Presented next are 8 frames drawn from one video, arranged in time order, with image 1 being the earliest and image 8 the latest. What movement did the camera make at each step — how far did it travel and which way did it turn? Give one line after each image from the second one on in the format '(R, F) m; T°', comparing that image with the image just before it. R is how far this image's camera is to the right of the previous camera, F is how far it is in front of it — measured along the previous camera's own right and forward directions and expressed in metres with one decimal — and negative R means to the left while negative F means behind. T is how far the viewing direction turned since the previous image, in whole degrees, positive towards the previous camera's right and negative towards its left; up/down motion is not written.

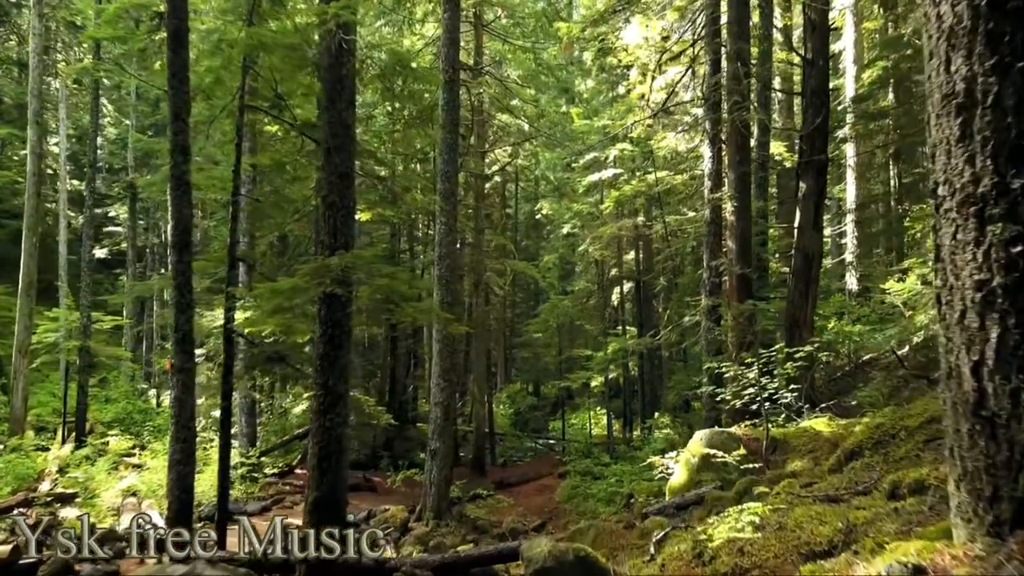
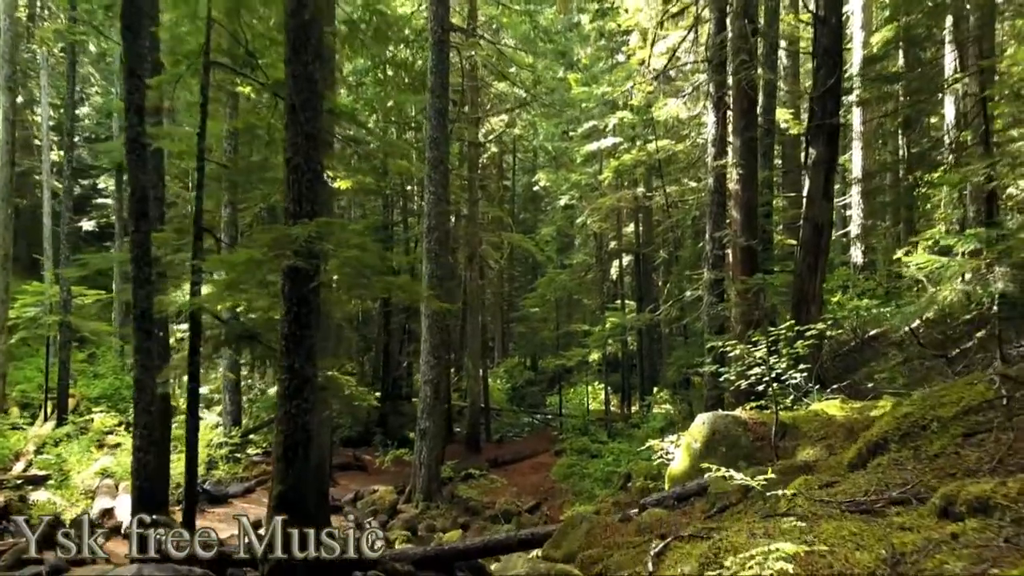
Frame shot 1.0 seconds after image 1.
(+0.1, +0.6) m; 0°
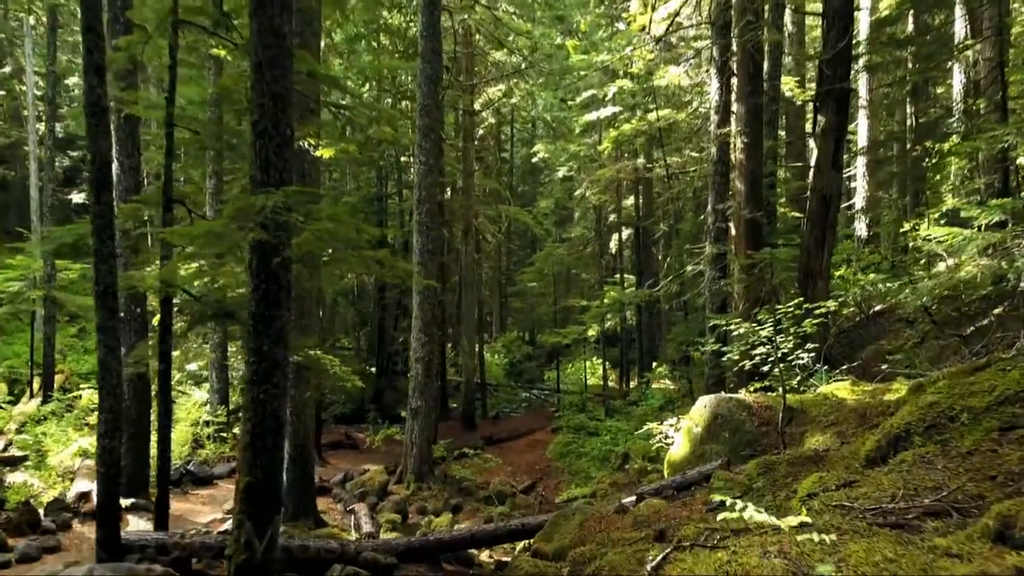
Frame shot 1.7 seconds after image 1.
(+0.1, +0.5) m; 0°
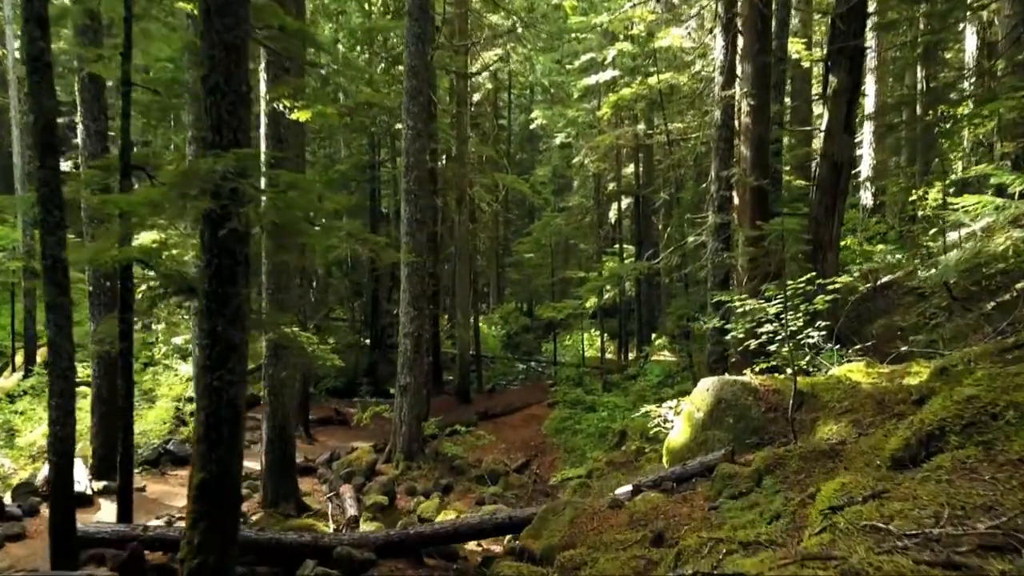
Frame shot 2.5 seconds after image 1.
(+0.1, +0.6) m; 0°
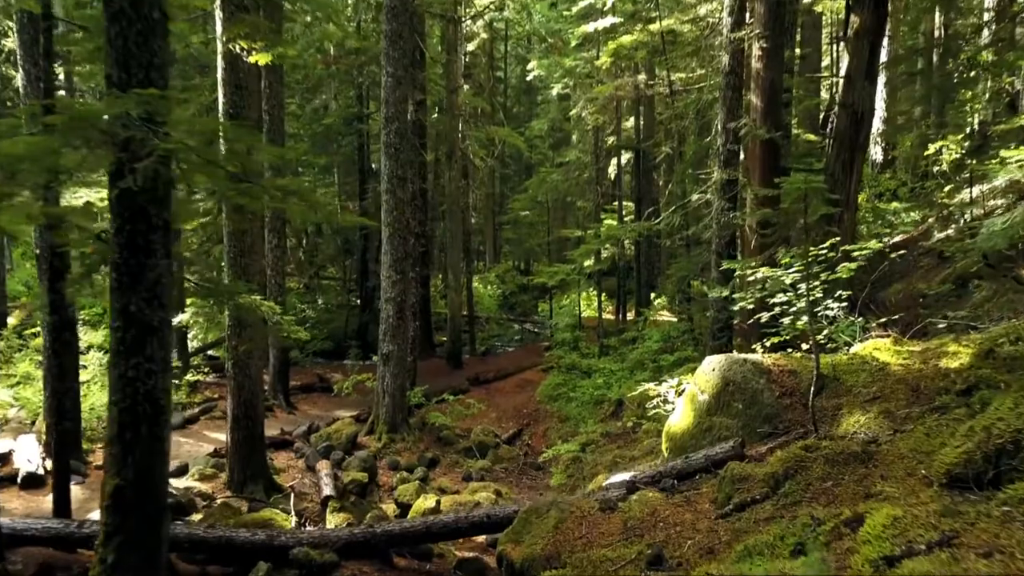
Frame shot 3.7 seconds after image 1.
(+0.1, +0.8) m; 0°
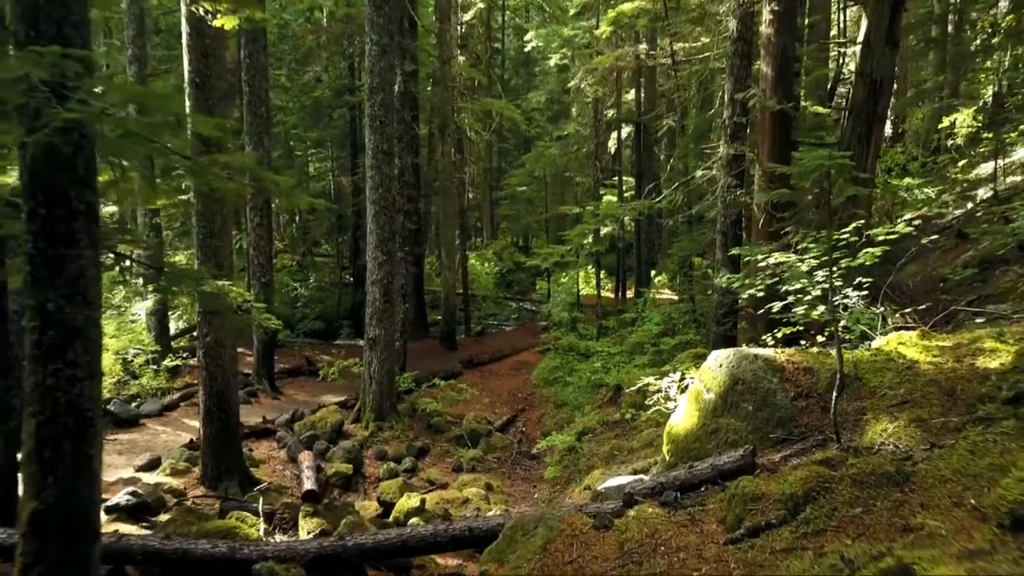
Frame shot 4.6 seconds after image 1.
(+0.1, +0.6) m; 0°
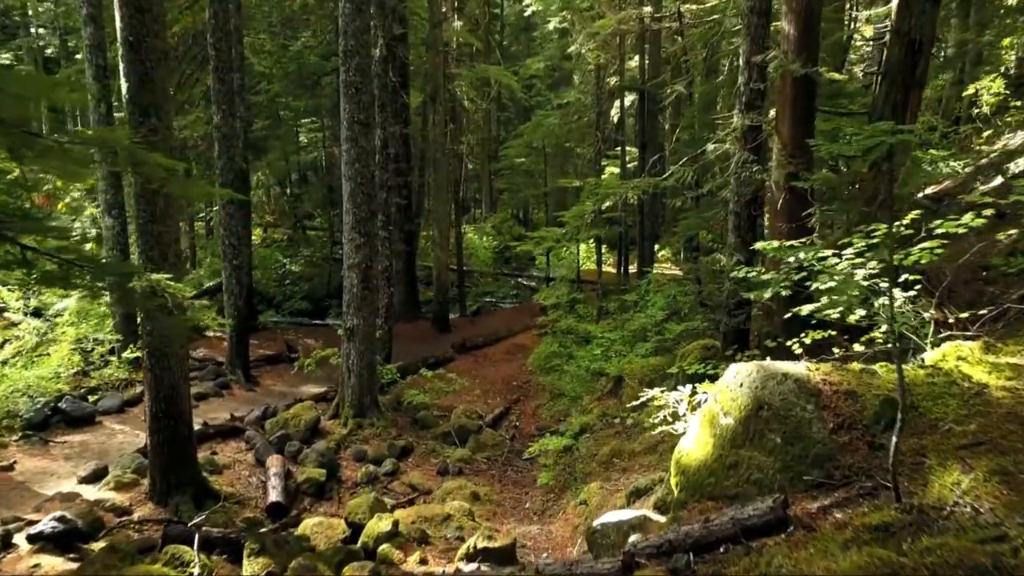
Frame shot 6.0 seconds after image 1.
(+0.1, +1.0) m; 0°
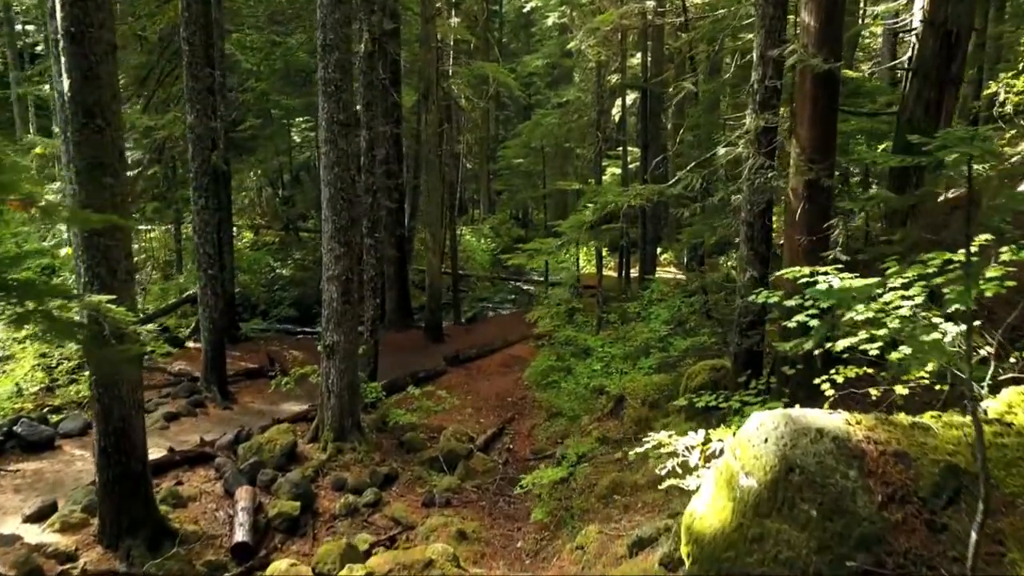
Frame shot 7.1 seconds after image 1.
(+0.1, +0.7) m; 0°
